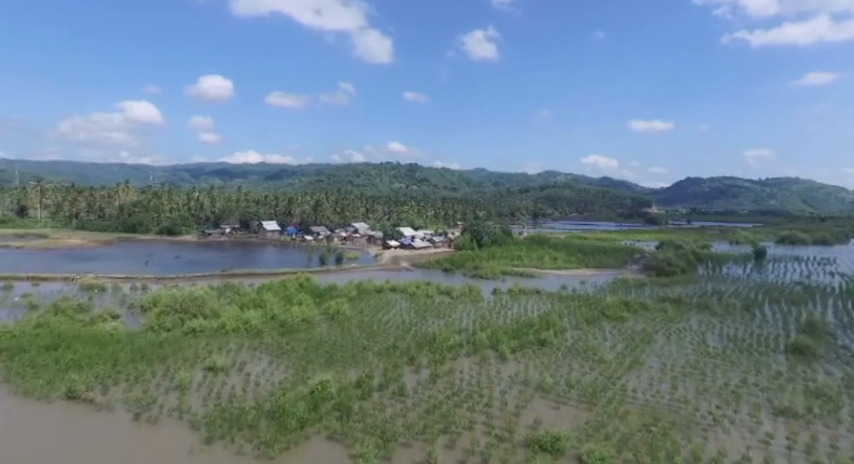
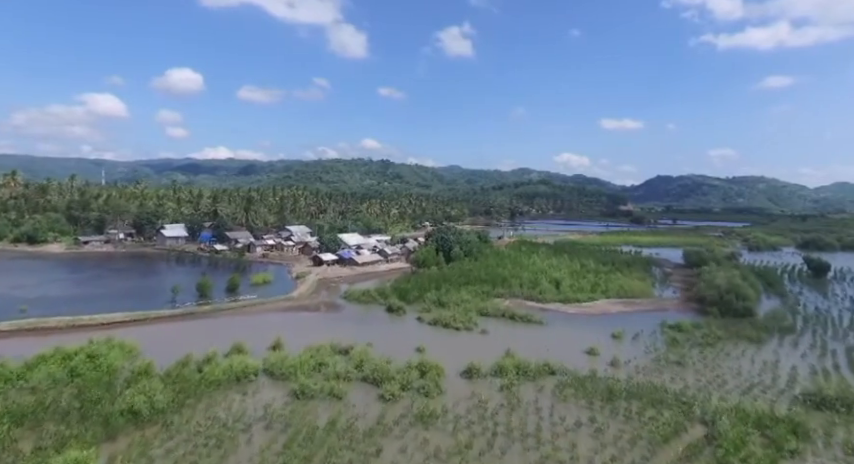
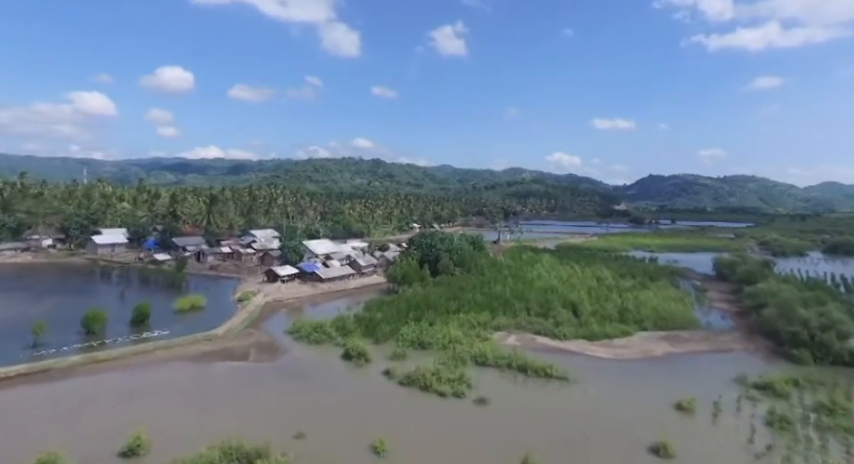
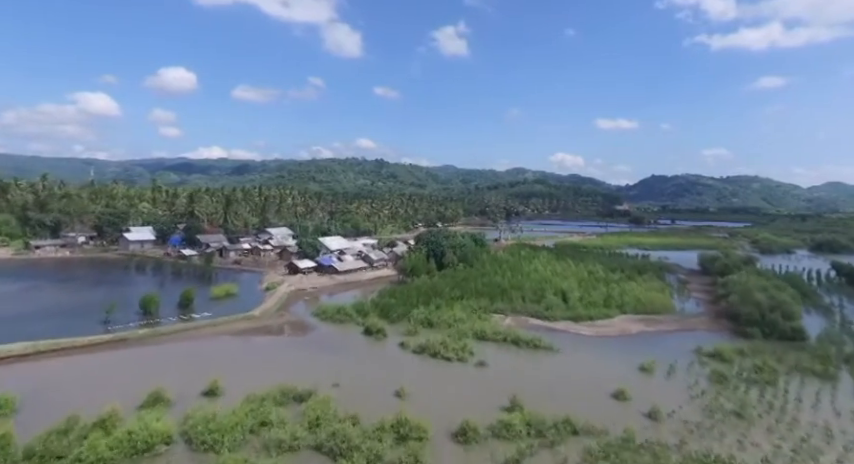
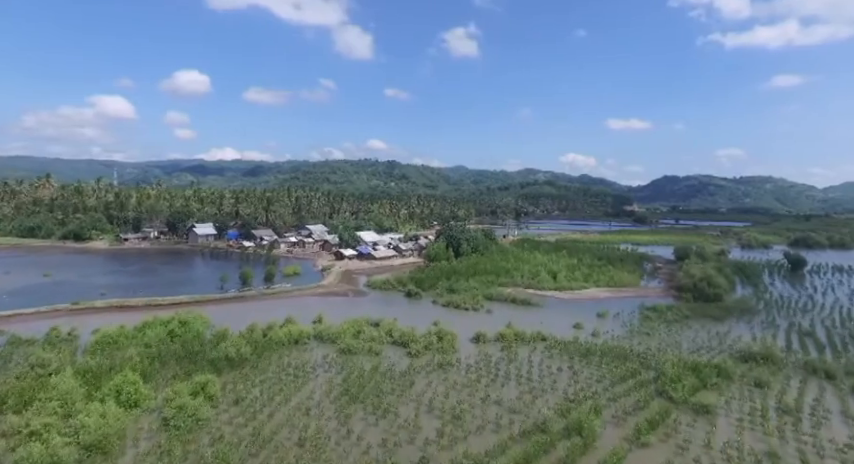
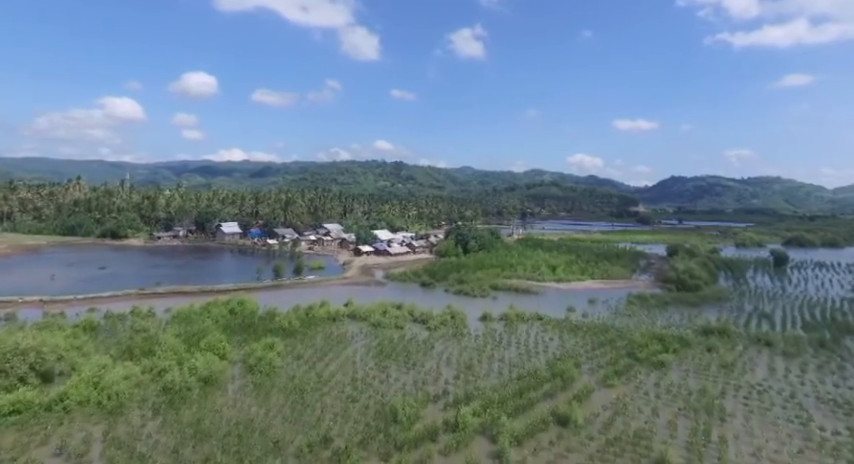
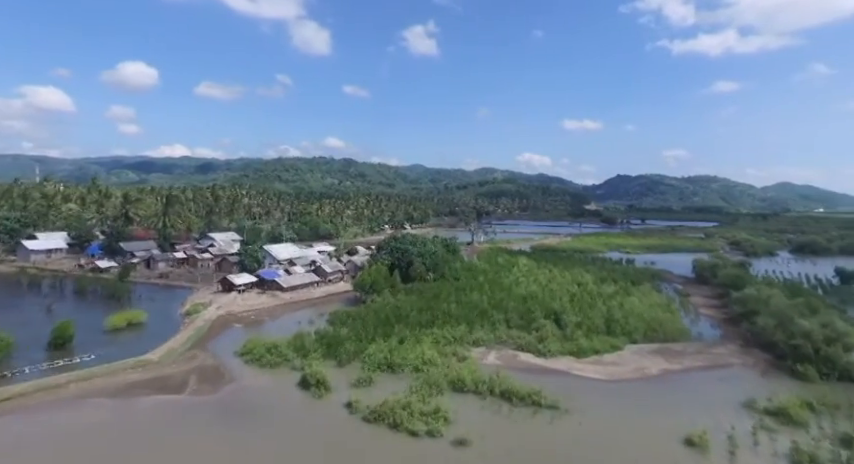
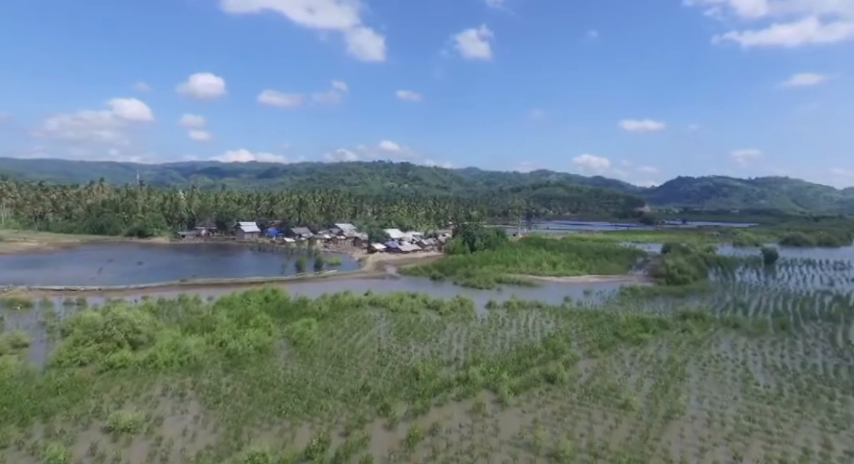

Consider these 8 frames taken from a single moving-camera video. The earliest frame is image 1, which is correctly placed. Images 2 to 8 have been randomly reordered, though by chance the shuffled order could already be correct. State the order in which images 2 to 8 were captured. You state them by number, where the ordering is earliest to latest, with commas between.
8, 6, 5, 2, 4, 3, 7
